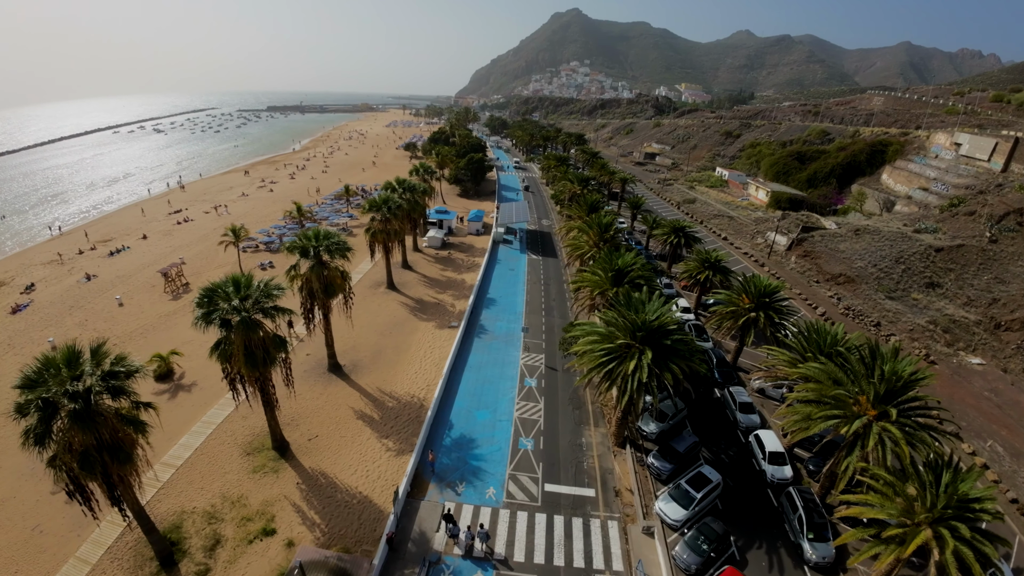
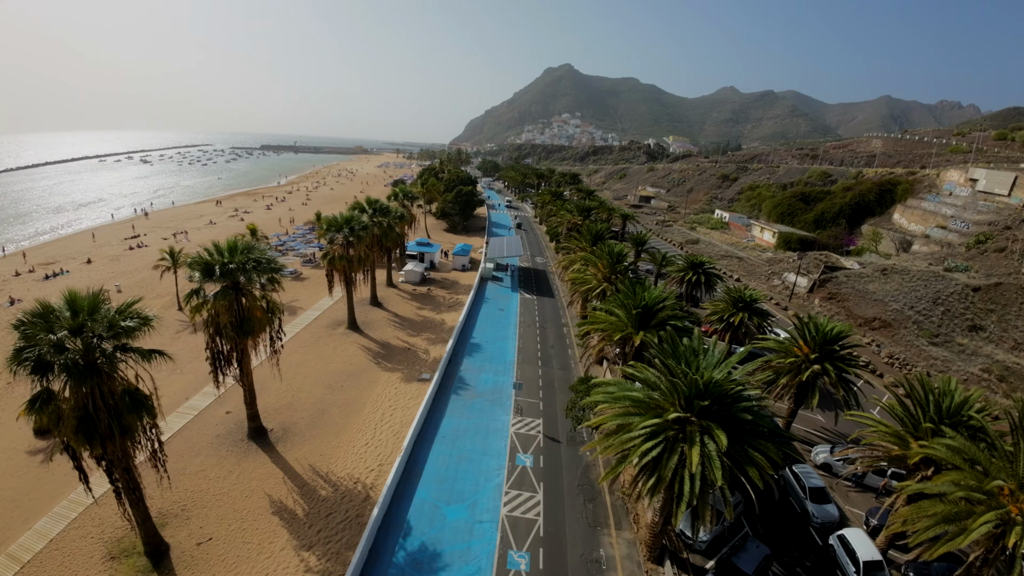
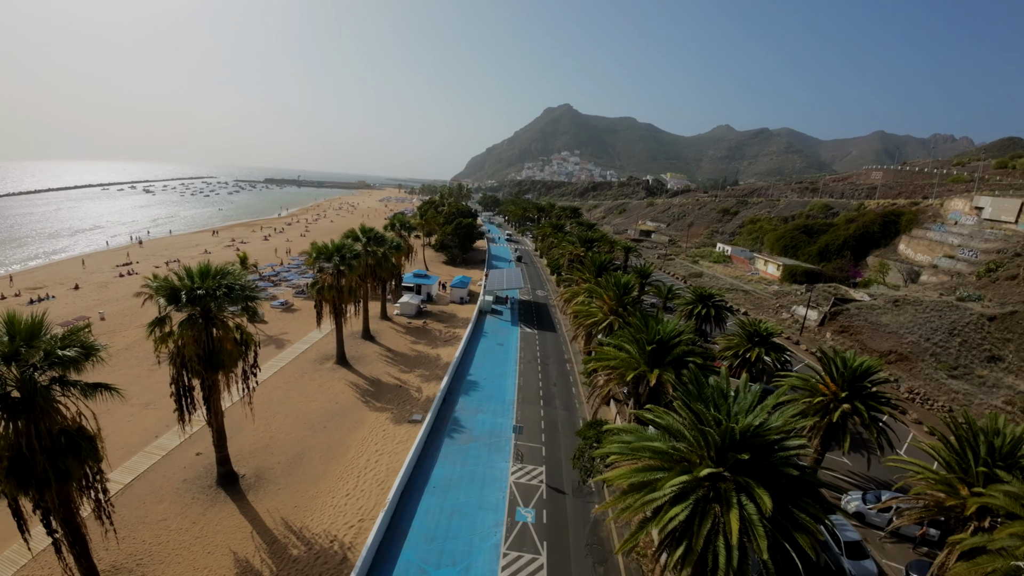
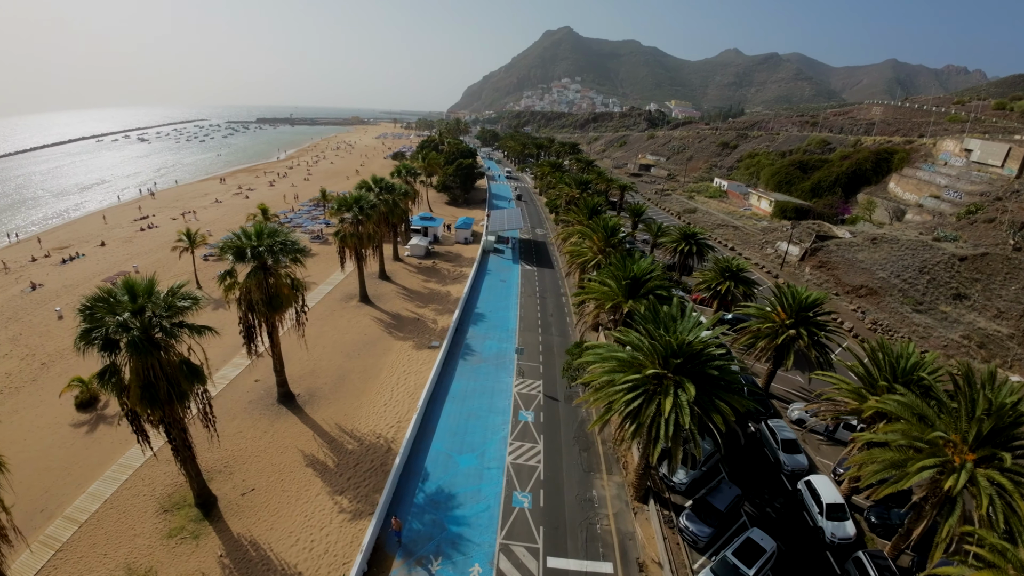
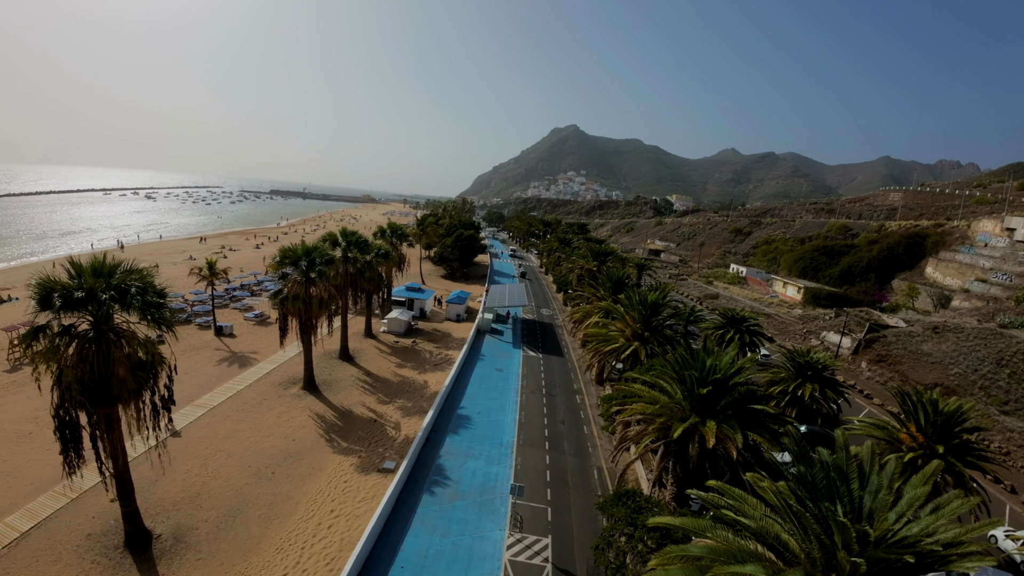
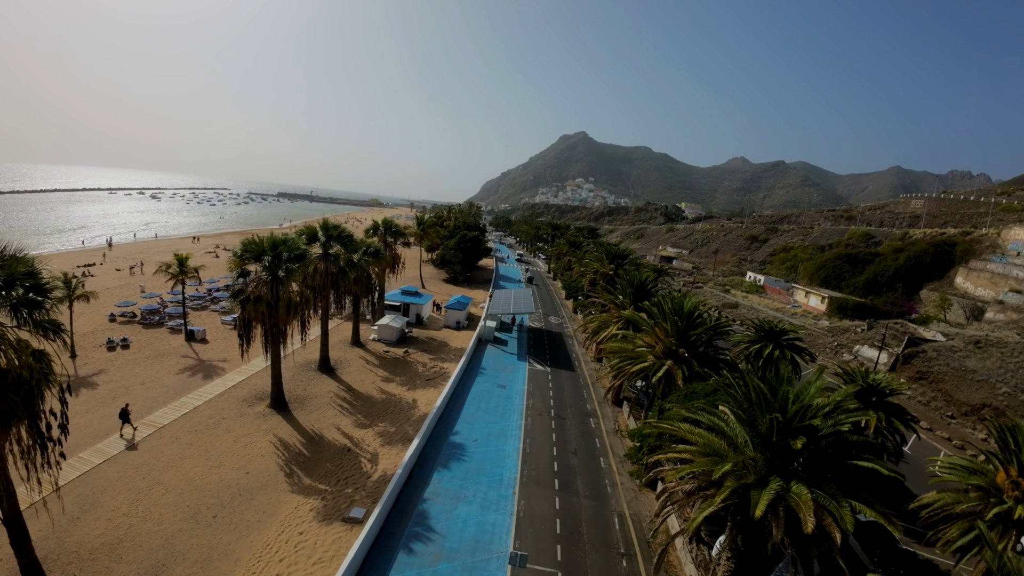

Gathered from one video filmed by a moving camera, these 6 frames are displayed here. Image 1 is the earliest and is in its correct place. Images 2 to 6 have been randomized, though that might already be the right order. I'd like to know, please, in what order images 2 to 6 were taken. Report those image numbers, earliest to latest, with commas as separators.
4, 2, 3, 5, 6
